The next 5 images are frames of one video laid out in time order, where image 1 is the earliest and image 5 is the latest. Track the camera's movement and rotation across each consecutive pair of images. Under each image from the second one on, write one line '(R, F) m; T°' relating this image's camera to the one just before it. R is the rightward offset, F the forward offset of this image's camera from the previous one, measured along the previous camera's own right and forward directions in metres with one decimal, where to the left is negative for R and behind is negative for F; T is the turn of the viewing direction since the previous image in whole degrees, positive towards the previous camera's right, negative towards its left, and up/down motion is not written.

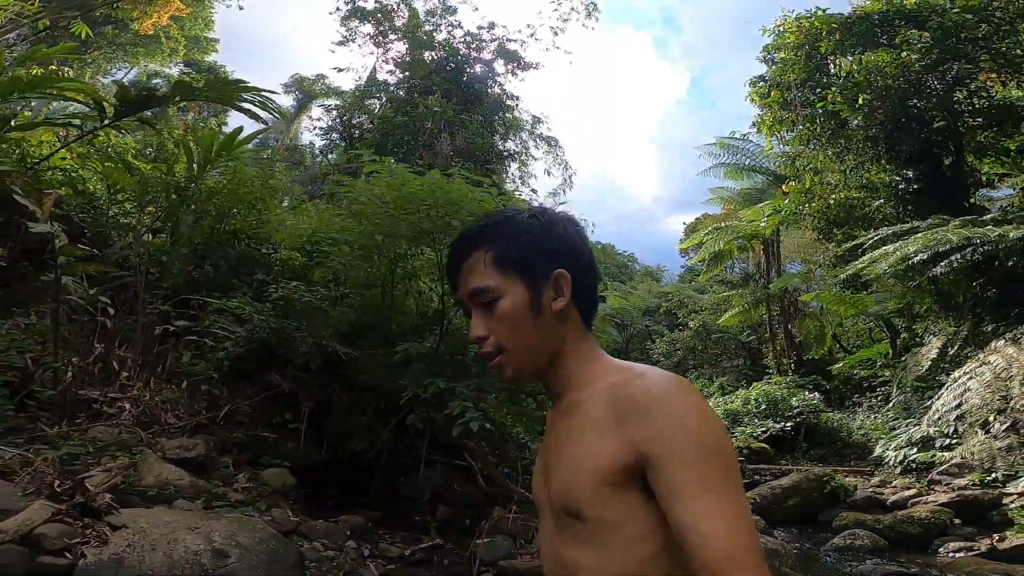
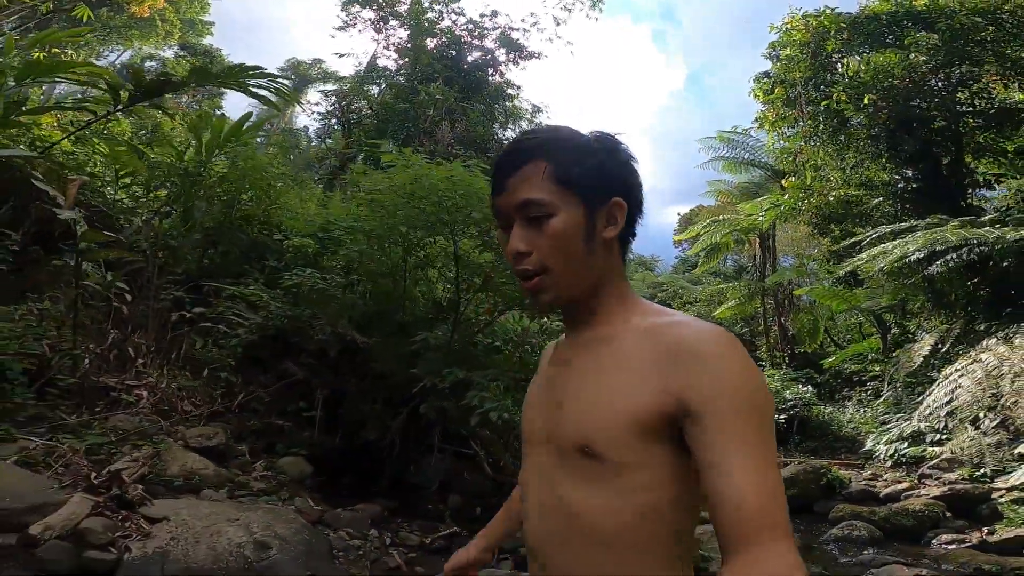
(-0.1, -0.1) m; +1°
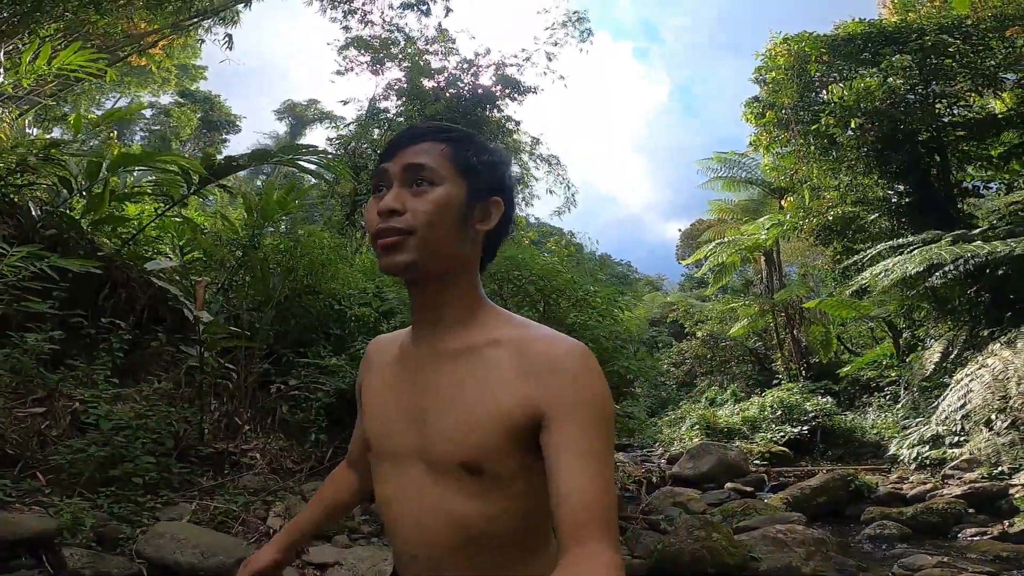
(-0.3, -0.5) m; 0°
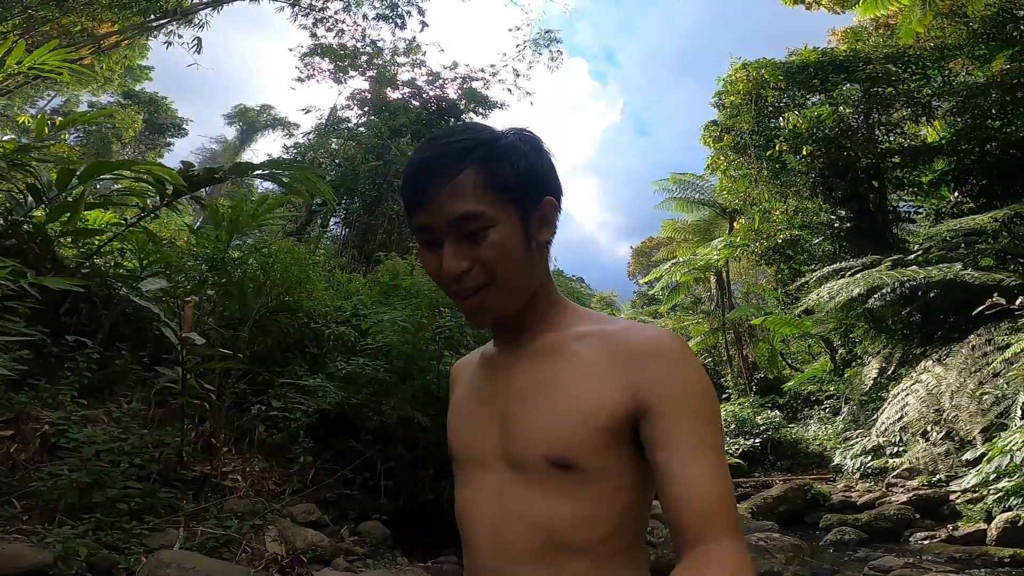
(-0.2, -0.1) m; +4°
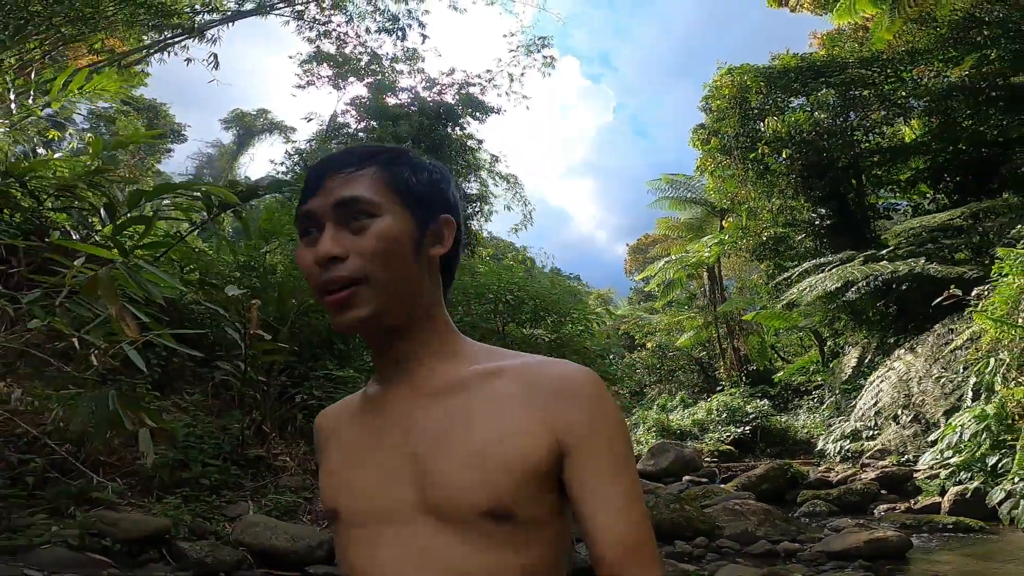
(-0.1, -0.6) m; 0°
